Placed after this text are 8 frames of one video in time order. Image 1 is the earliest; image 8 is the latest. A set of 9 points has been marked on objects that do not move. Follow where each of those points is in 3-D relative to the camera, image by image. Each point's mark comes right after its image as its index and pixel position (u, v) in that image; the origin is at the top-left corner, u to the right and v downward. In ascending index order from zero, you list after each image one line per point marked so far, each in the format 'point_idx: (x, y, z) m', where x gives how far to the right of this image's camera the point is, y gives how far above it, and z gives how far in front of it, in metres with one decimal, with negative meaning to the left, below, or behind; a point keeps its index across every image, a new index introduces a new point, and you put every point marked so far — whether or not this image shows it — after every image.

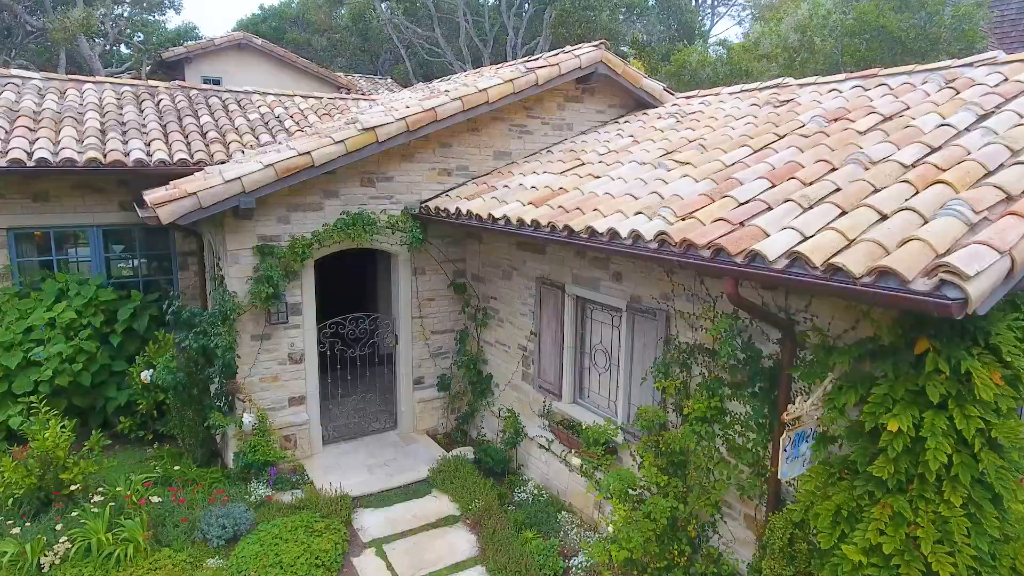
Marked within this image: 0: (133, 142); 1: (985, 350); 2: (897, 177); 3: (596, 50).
0: (-3.2, +1.2, +7.2) m
1: (+1.6, -0.2, +2.8) m
2: (+1.6, +0.5, +3.5) m
3: (+0.7, +2.0, +7.2) m
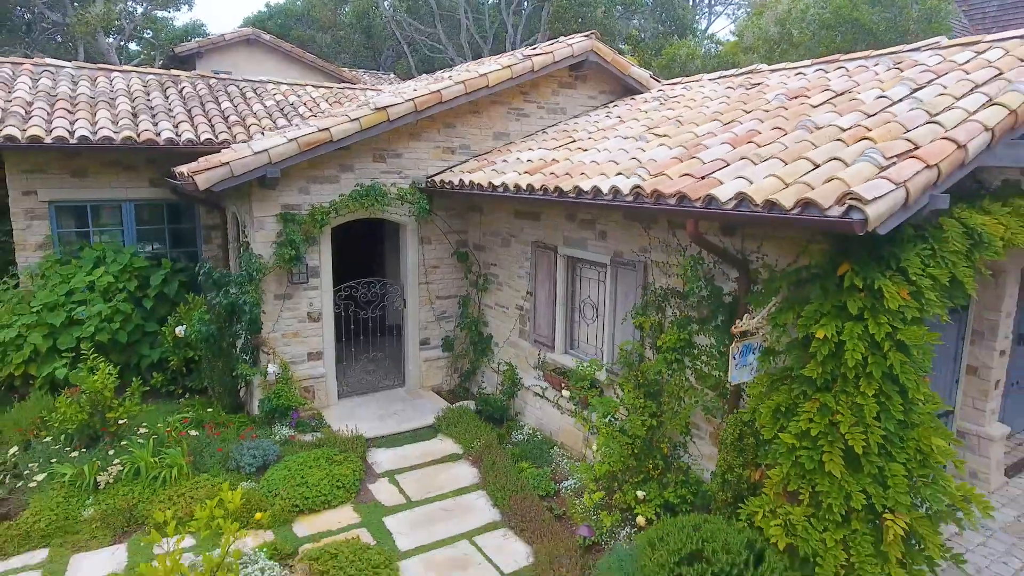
0: (-3.2, +1.5, +7.8) m
1: (+1.6, +0.1, +3.5) m
2: (+1.6, +0.7, +4.1) m
3: (+0.7, +2.3, +7.8) m
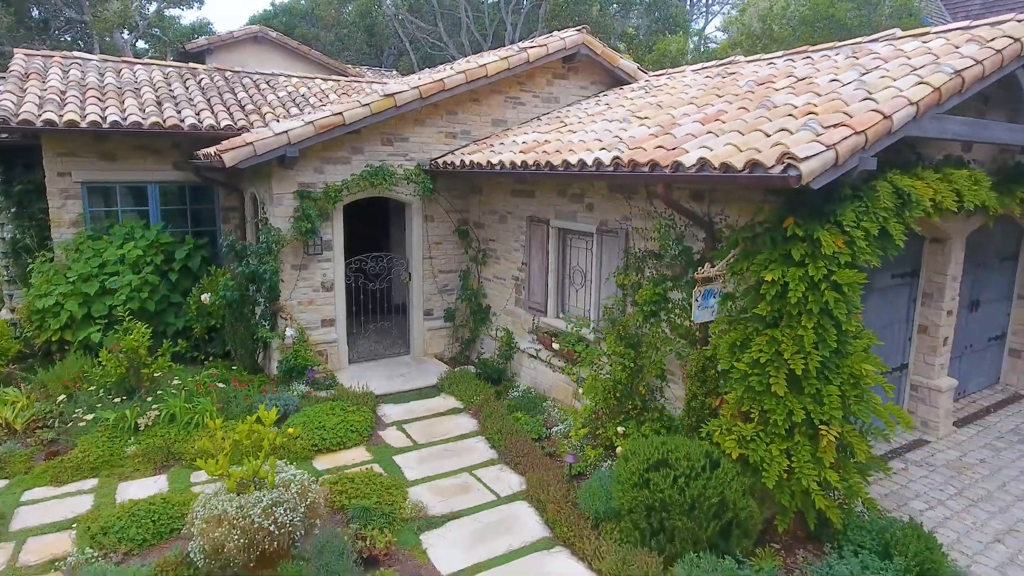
0: (-3.3, +1.8, +8.4) m
1: (+1.6, +0.3, +4.1) m
2: (+1.6, +1.0, +4.8) m
3: (+0.7, +2.5, +8.4) m
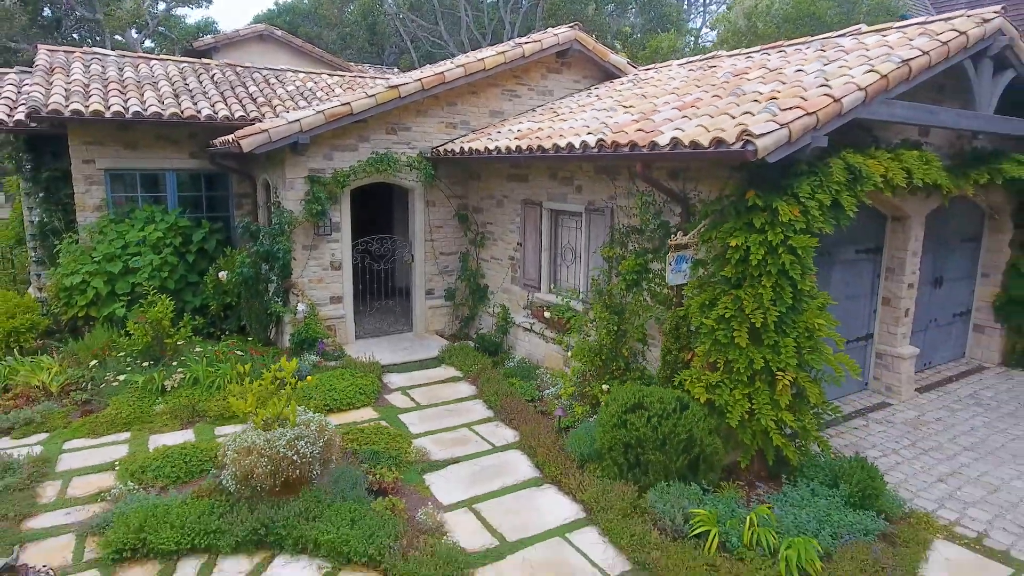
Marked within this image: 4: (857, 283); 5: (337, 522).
0: (-3.3, +2.0, +9.0) m
1: (+1.5, +0.5, +4.6) m
2: (+1.5, +1.2, +5.3) m
3: (+0.6, +2.7, +9.0) m
4: (+2.7, 0.0, +6.6) m
5: (-0.8, -1.1, +4.1) m
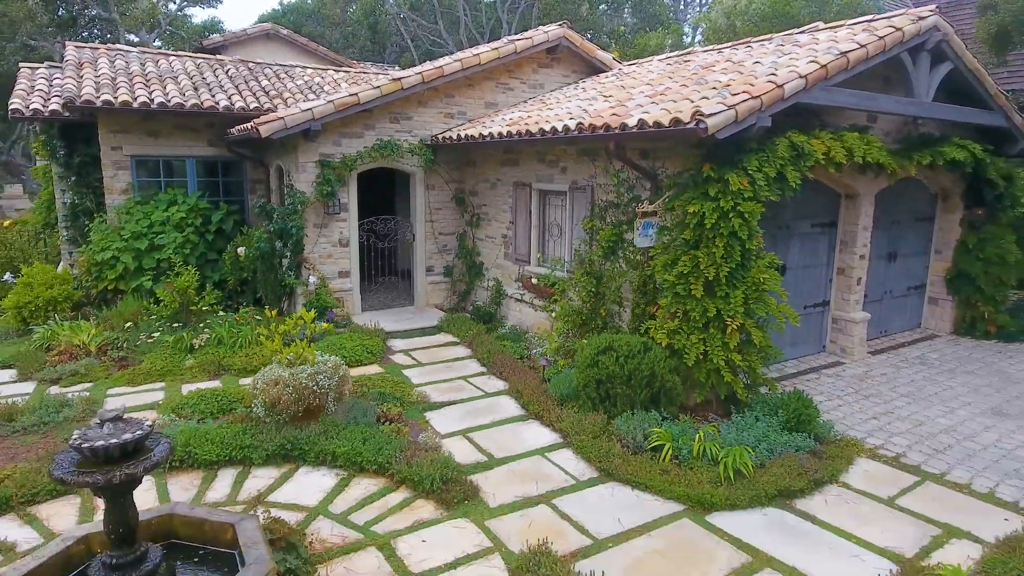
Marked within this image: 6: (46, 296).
0: (-3.4, +2.2, +9.7) m
1: (+1.5, +0.8, +5.4) m
2: (+1.4, +1.4, +6.1) m
3: (+0.5, +3.0, +9.7) m
4: (+2.6, +0.3, +7.4) m
5: (-0.9, -0.9, +4.8) m
6: (-4.6, -0.1, +8.3) m
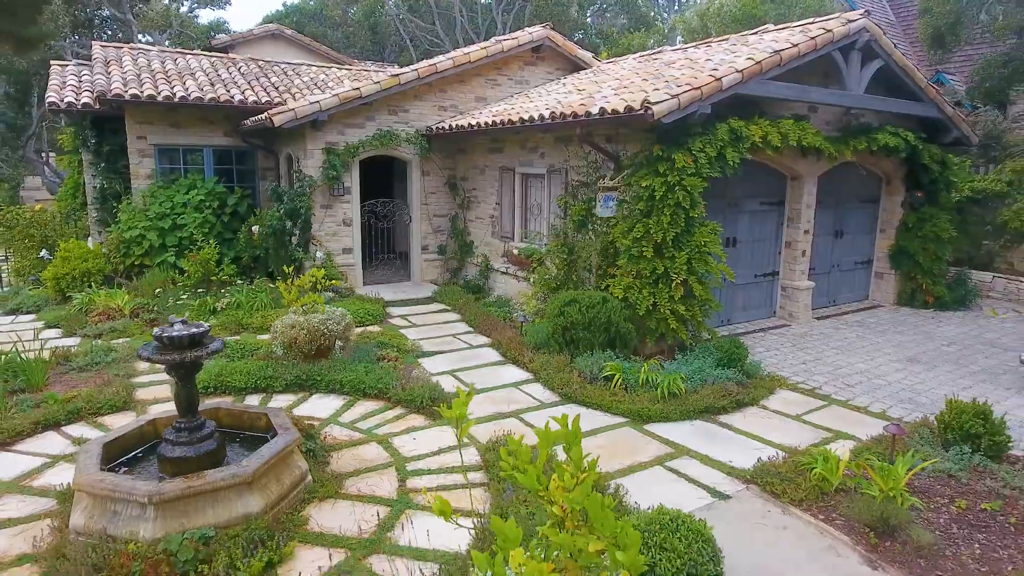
0: (-3.5, +2.5, +10.7) m
1: (+1.3, +1.0, +6.4) m
2: (+1.3, +1.7, +7.0) m
3: (+0.4, +3.3, +10.7) m
4: (+2.5, +0.6, +8.4) m
5: (-1.1, -0.6, +5.8) m
6: (-4.7, +0.2, +9.3) m
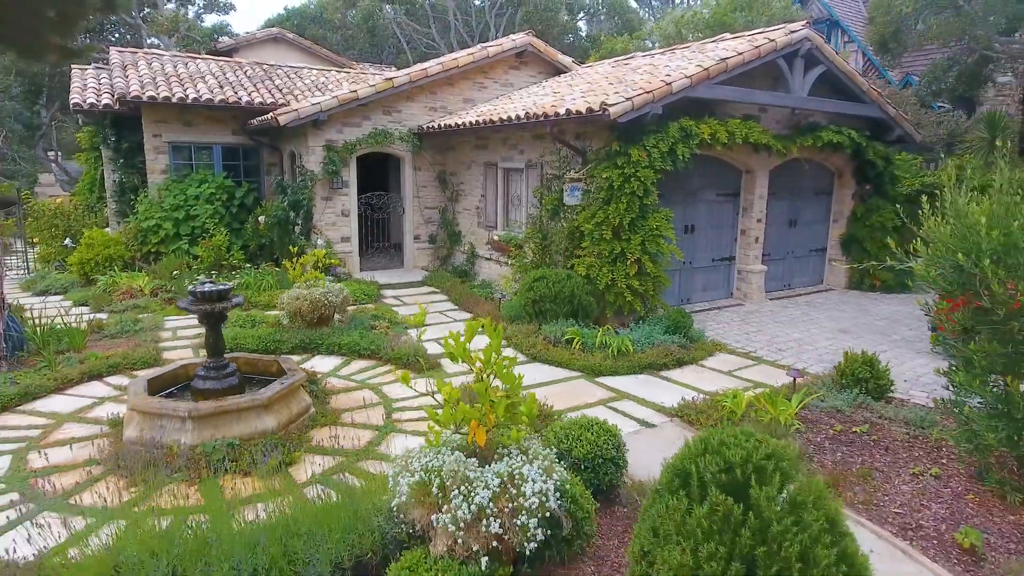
0: (-3.7, +2.7, +11.6) m
1: (+1.1, +1.2, +7.3) m
2: (+1.1, +1.9, +8.0) m
3: (+0.2, +3.5, +11.6) m
4: (+2.3, +0.8, +9.3) m
5: (-1.3, -0.4, +6.7) m
6: (-4.9, +0.4, +10.2) m
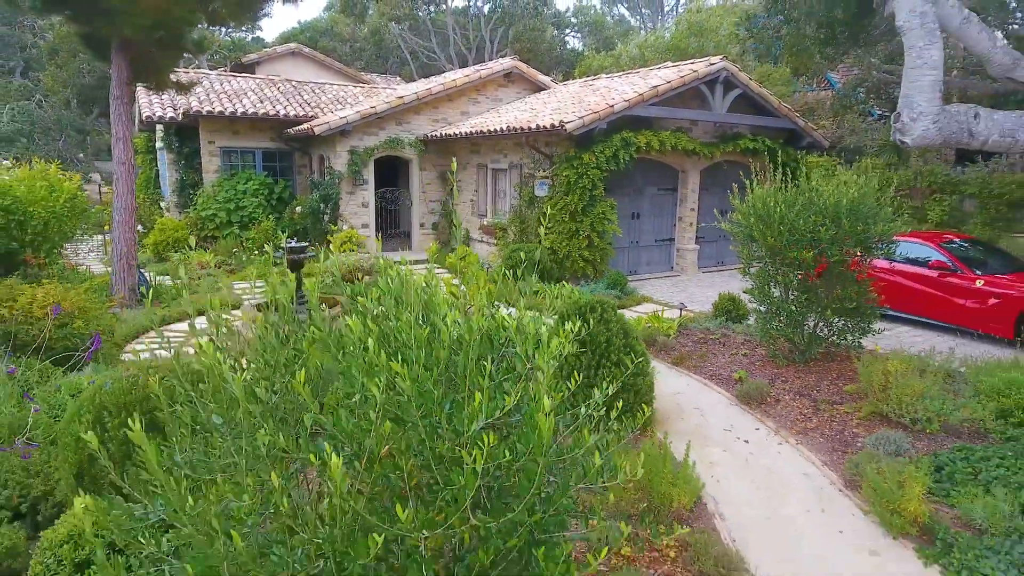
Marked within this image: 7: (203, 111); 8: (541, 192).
0: (-3.9, +3.1, +14.2) m
1: (+0.9, +1.6, +9.9) m
2: (+0.9, +2.3, +10.5) m
3: (0.0, +3.8, +14.2) m
4: (+2.1, +1.1, +11.9) m
5: (-1.5, 0.0, +9.3) m
6: (-5.1, +0.8, +12.8) m
7: (-4.7, +2.7, +12.9) m
8: (+0.4, +1.2, +10.6) m
